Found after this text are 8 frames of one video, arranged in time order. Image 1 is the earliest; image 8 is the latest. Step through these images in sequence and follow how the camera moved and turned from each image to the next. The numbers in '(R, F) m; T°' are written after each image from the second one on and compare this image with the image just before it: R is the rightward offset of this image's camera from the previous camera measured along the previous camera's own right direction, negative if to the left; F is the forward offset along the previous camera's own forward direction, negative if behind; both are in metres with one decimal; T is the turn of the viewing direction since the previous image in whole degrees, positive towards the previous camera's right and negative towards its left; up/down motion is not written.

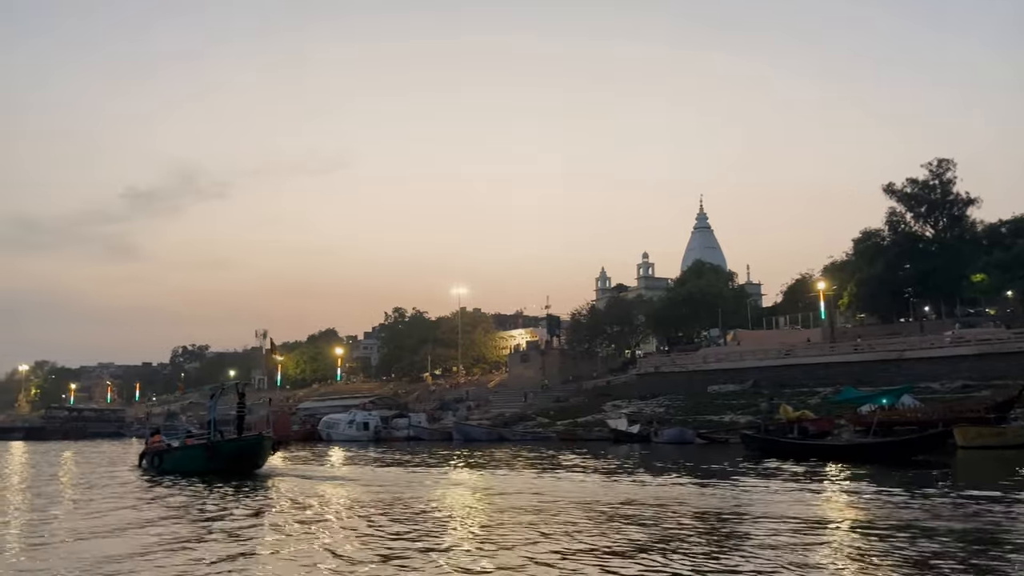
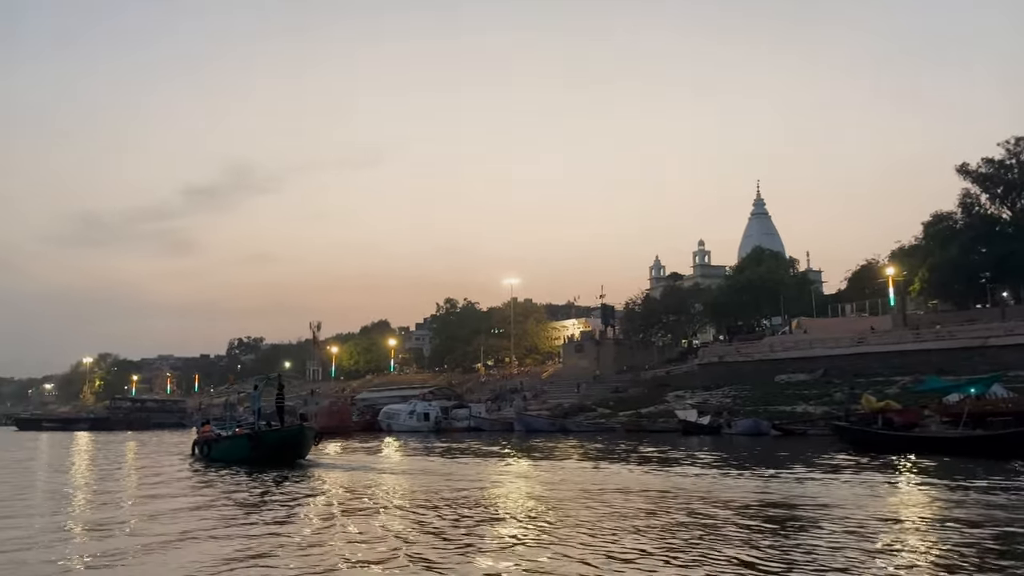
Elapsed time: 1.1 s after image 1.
(-0.3, +0.5) m; -3°
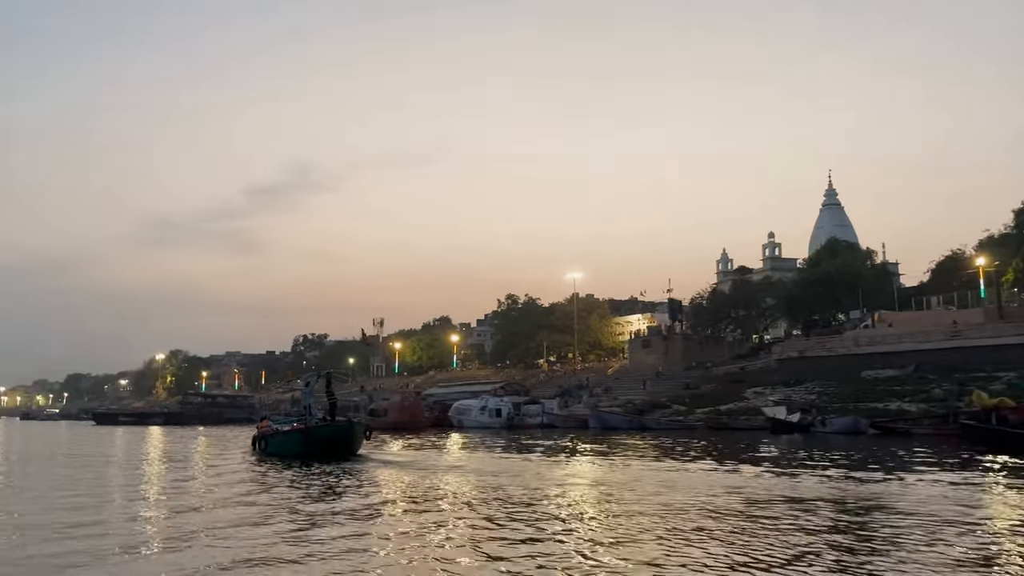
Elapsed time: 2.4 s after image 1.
(-0.4, +0.6) m; -4°
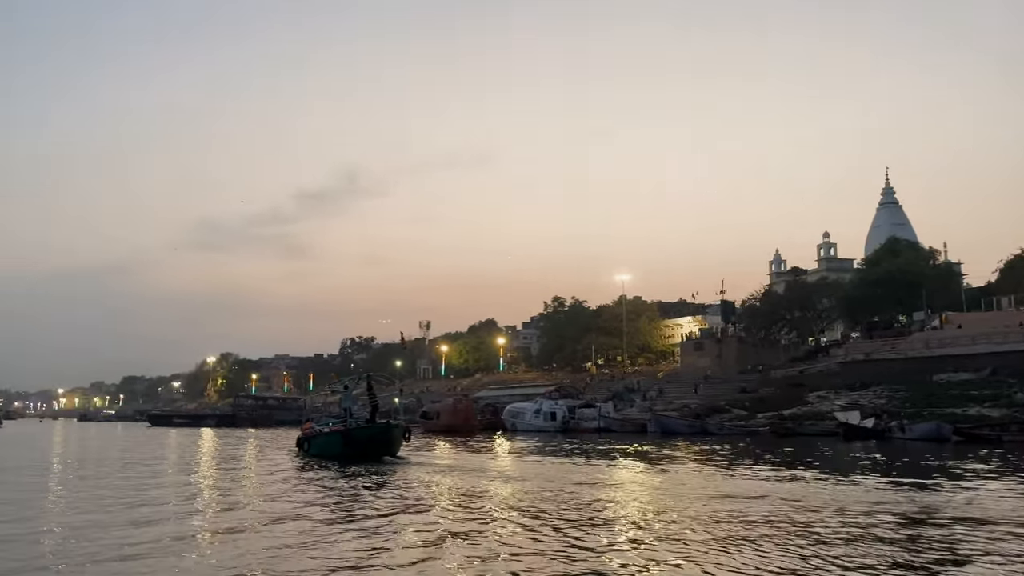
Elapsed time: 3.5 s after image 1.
(-0.3, +0.5) m; -3°
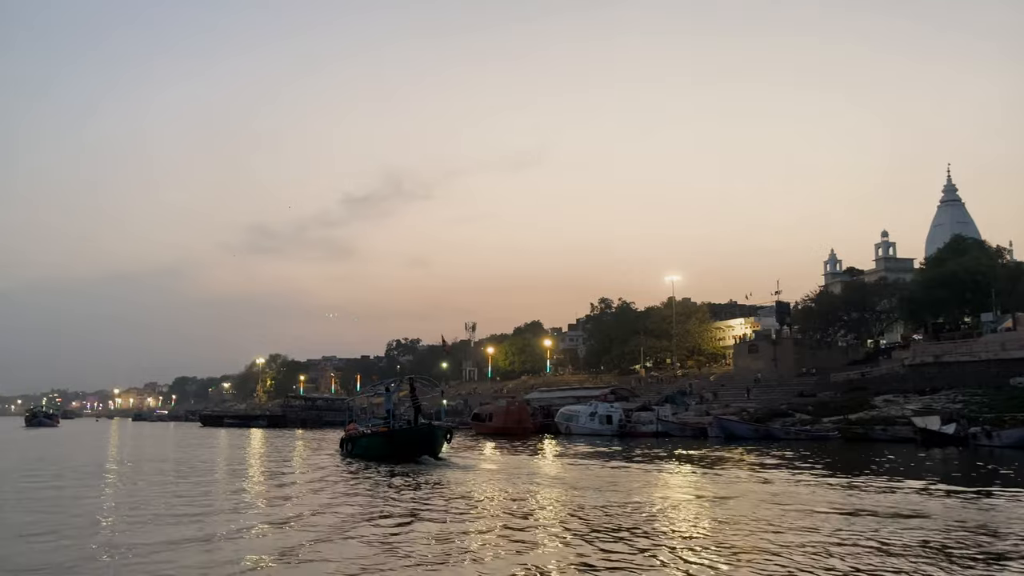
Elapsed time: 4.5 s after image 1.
(-0.3, +0.5) m; -3°
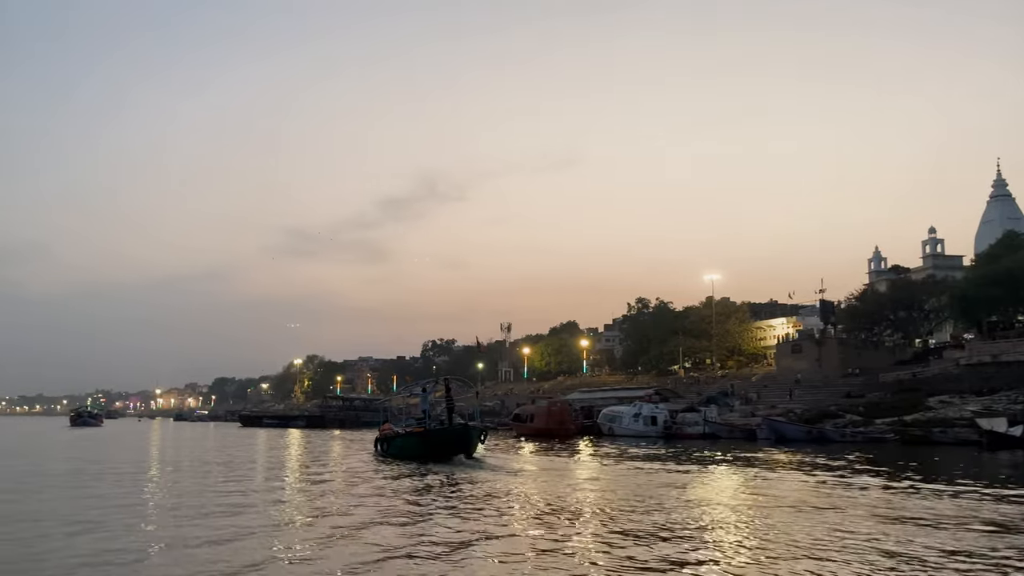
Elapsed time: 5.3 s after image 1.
(-0.2, +0.4) m; -2°
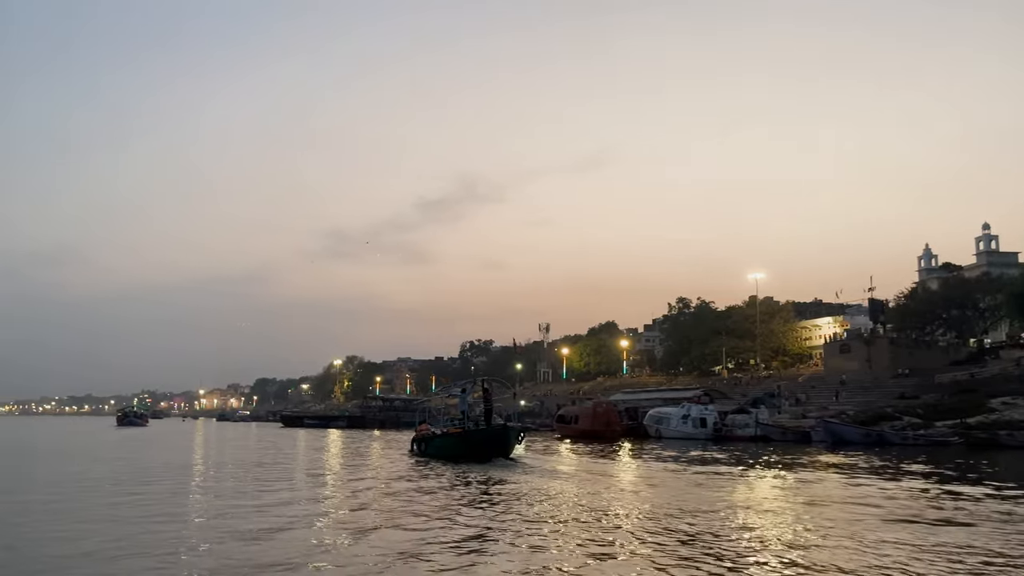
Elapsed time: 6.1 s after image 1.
(-0.2, +0.4) m; -3°
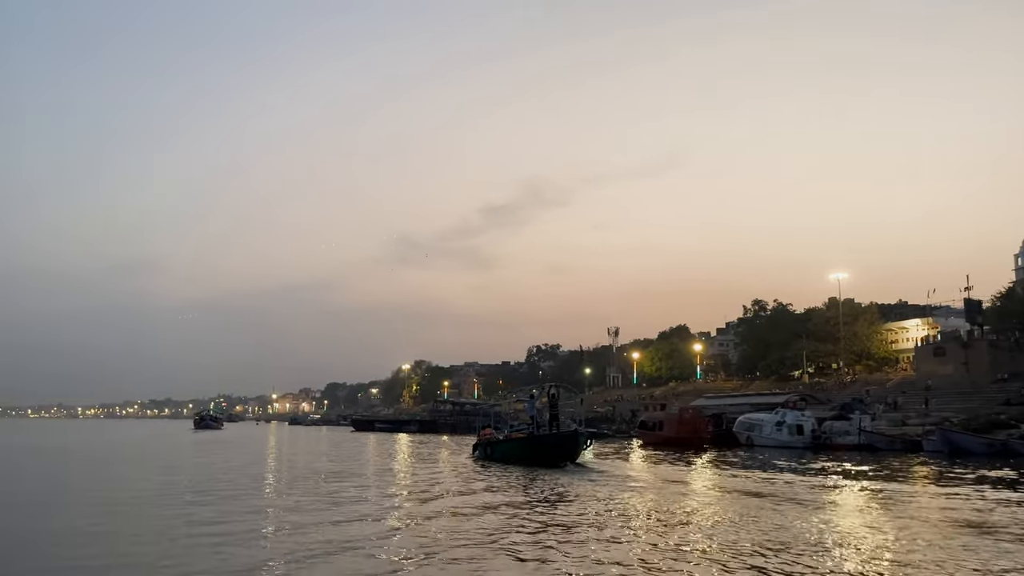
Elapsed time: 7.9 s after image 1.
(-0.3, +0.8) m; -5°
